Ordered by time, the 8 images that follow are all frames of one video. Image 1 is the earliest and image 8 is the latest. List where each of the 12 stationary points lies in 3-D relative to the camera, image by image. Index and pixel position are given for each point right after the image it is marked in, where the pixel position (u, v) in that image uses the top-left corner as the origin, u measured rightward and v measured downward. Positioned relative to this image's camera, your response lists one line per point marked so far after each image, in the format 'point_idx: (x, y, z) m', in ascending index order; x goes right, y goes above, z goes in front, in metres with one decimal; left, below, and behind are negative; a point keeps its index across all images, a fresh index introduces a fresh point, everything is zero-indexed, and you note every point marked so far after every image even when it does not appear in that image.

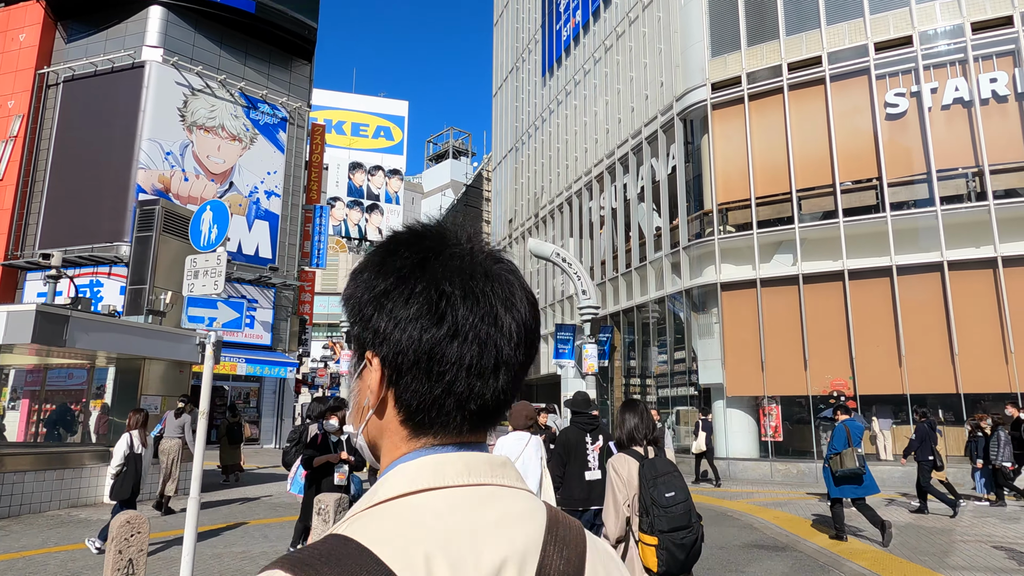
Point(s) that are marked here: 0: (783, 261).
0: (+6.9, +0.7, +17.0) m
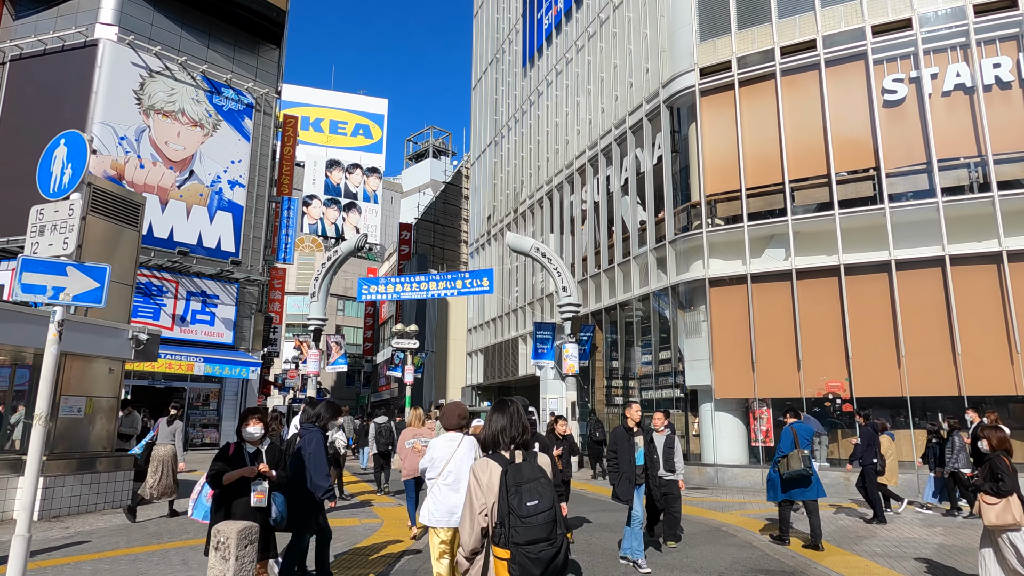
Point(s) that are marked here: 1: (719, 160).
0: (+6.3, +0.8, +16.0) m
1: (+5.4, +3.3, +17.2) m
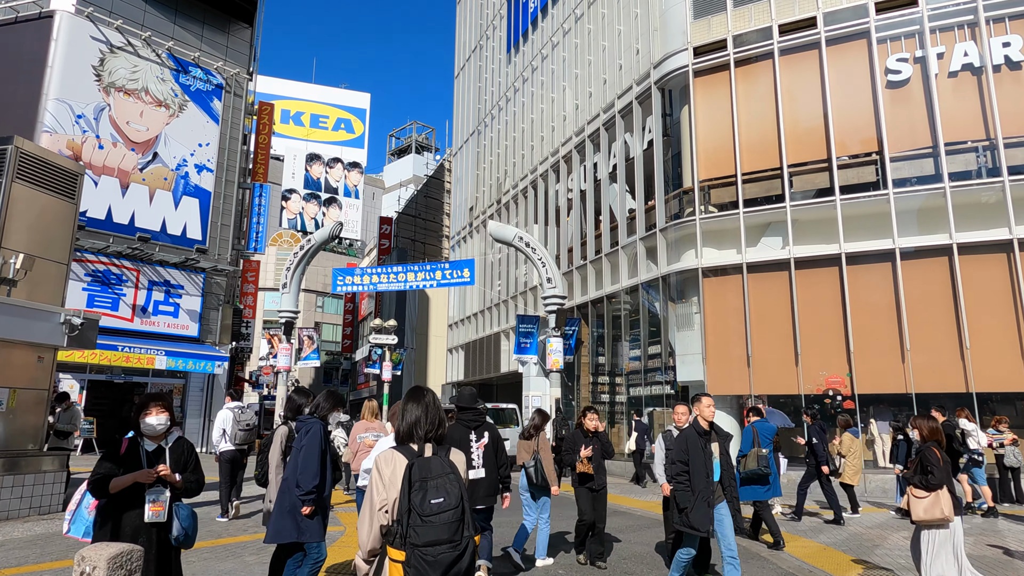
0: (+5.9, +1.0, +15.2) m
1: (+5.0, +3.6, +16.3) m
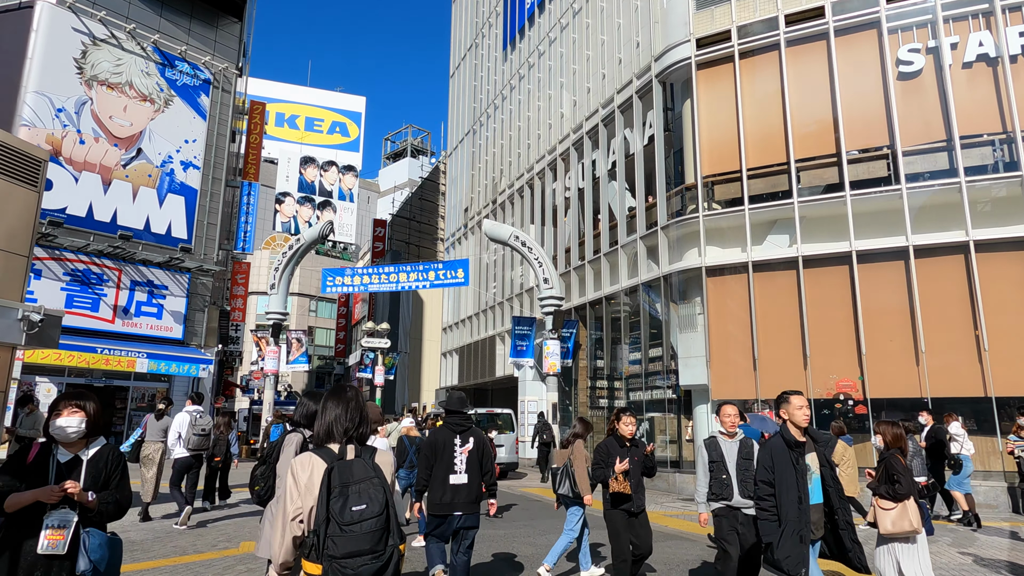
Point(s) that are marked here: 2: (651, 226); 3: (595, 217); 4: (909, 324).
0: (+5.8, +1.0, +14.5) m
1: (+4.9, +3.6, +15.7) m
2: (+3.6, +1.6, +17.1) m
3: (+2.5, +2.1, +19.9) m
4: (+7.9, -0.7, +13.1) m
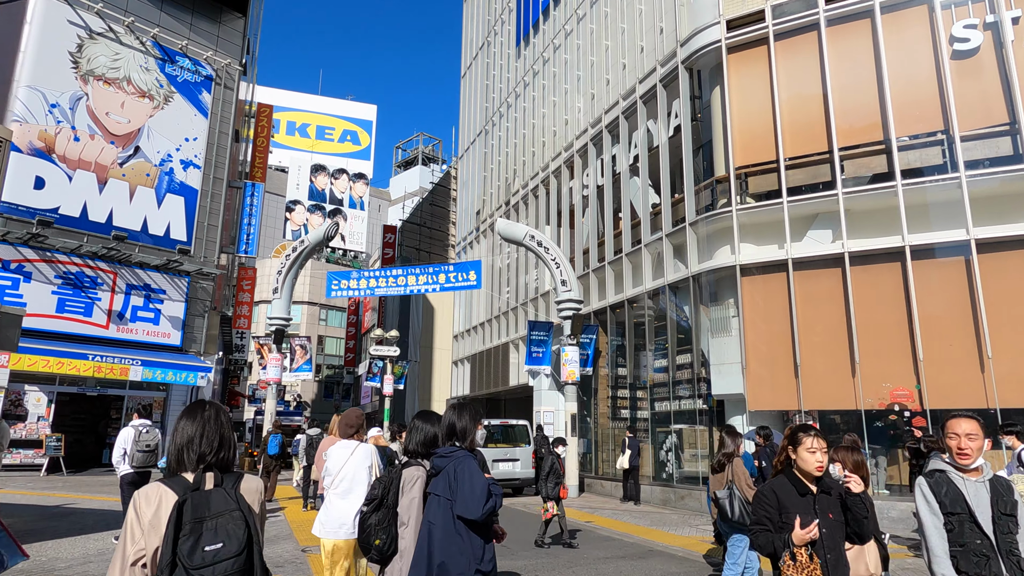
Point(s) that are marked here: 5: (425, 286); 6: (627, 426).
0: (+6.2, +1.0, +13.3) m
1: (+5.3, +3.5, +14.5) m
2: (+4.0, +1.6, +15.8) m
3: (+2.9, +2.0, +18.7) m
4: (+8.2, -0.7, +11.8) m
5: (-2.6, +0.1, +19.8) m
6: (+3.0, -3.6, +17.2) m
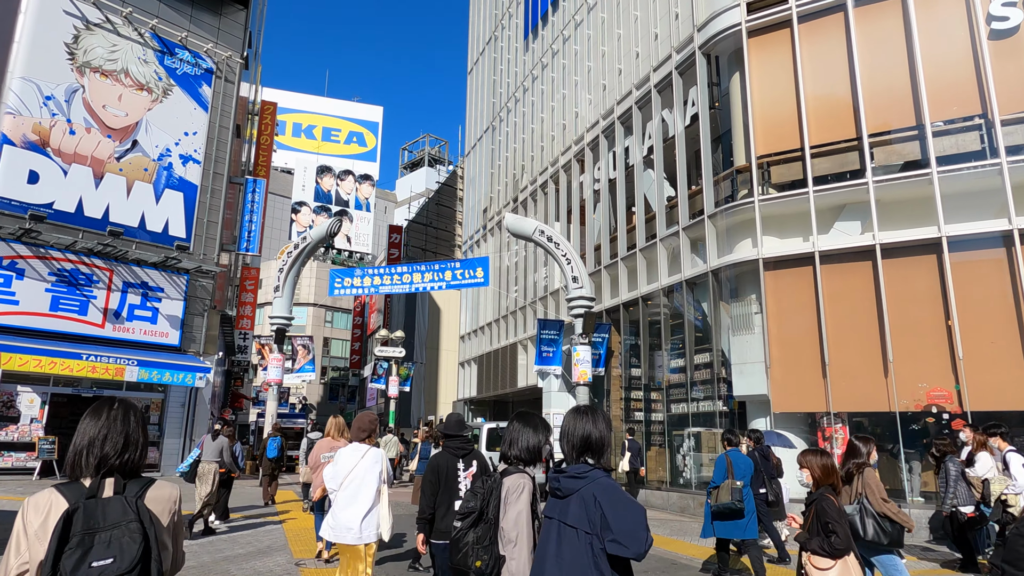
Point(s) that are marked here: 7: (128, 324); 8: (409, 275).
0: (+6.4, +1.1, +12.5) m
1: (+5.5, +3.6, +13.8) m
2: (+4.2, +1.7, +15.1) m
3: (+3.2, +2.1, +18.0) m
4: (+8.4, -0.6, +11.0) m
5: (-2.4, +0.1, +19.2) m
6: (+3.2, -3.5, +16.4) m
7: (-11.0, -1.0, +18.9) m
8: (-3.0, +0.4, +19.4) m
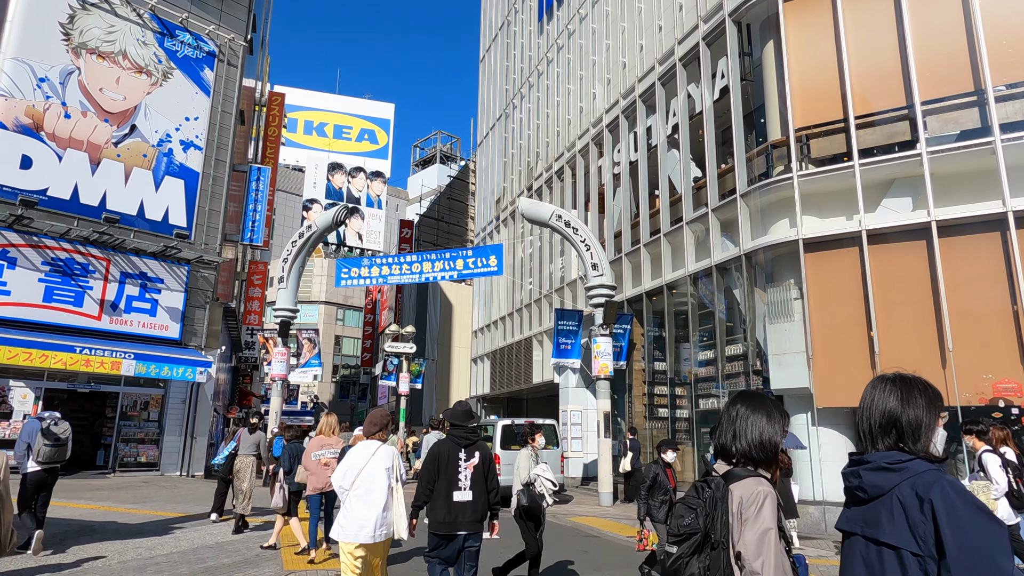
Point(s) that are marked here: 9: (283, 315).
0: (+6.7, +1.4, +11.4) m
1: (+5.8, +3.9, +12.7) m
2: (+4.5, +2.0, +14.0) m
3: (+3.6, +2.4, +16.9) m
4: (+8.6, -0.3, +9.8) m
5: (-1.9, +0.4, +18.2) m
6: (+3.6, -3.2, +15.4) m
7: (-10.6, -0.8, +18.1) m
8: (-2.6, +0.7, +18.4) m
9: (-6.8, -0.8, +19.6) m
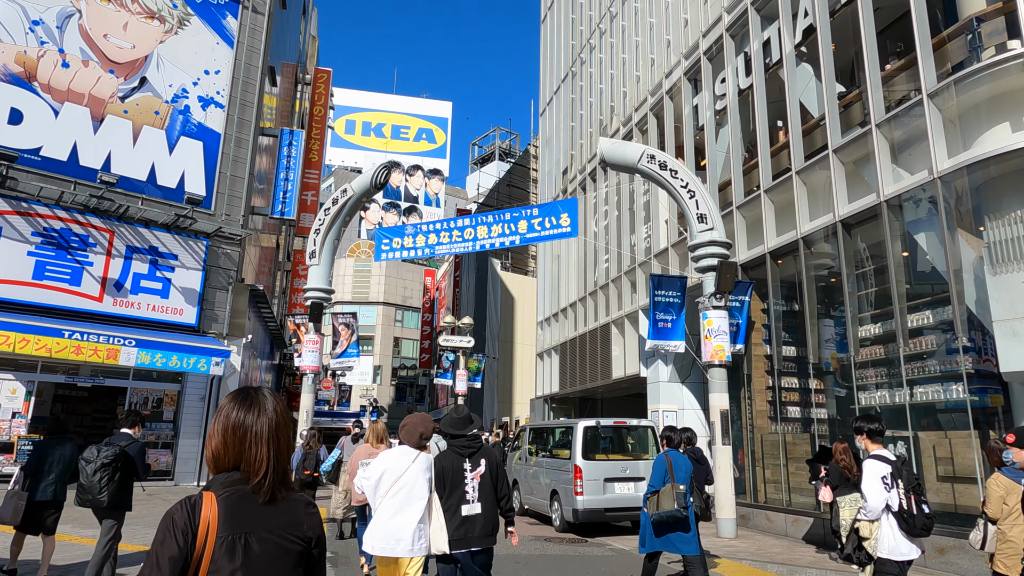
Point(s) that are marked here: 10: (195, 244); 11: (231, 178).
0: (+7.7, +2.3, +7.2) m
1: (+6.9, +4.7, +8.5) m
2: (+5.8, +2.7, +10.0) m
3: (+5.1, +3.2, +13.0) m
4: (+9.5, +0.6, +5.4) m
5: (-0.2, +1.1, +14.7) m
6: (+5.1, -2.4, +11.4) m
7: (-8.8, -0.2, +15.4) m
8: (-0.9, +1.3, +15.0) m
9: (-4.9, -0.2, +16.5) m
10: (-8.0, +1.1, +16.7) m
11: (-7.5, +2.9, +17.7) m
